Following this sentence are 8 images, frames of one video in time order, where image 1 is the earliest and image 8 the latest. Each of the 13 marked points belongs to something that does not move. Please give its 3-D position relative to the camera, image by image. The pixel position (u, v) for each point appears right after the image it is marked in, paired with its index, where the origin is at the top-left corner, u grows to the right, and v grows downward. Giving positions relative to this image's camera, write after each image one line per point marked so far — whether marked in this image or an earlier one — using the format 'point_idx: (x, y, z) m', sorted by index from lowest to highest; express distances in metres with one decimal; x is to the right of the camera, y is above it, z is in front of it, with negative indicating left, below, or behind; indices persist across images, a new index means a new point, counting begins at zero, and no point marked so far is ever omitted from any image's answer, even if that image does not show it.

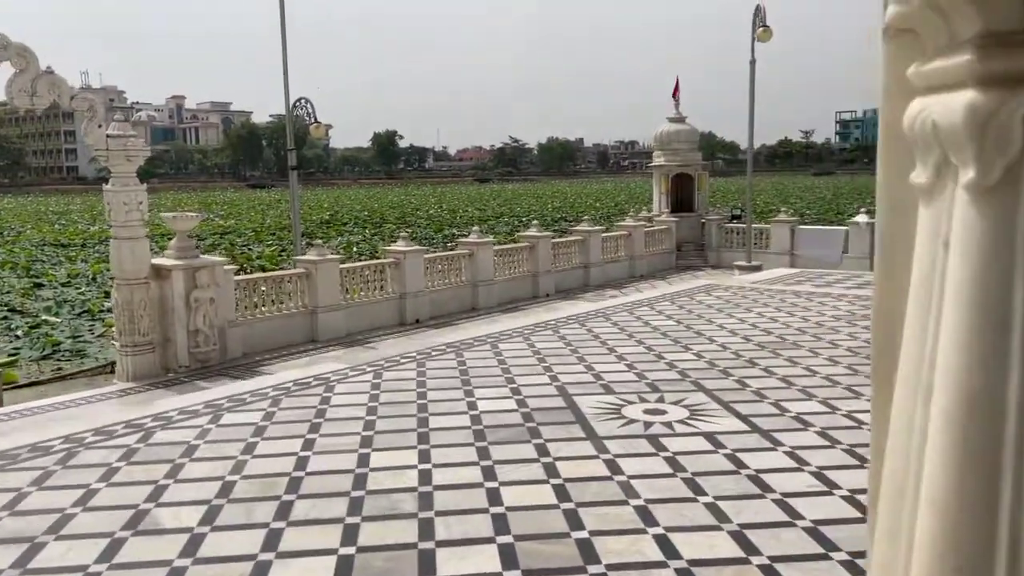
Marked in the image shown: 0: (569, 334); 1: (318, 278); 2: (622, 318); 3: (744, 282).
0: (+0.7, -0.5, +9.4) m
1: (-2.9, +0.2, +12.4) m
2: (+1.4, -0.4, +10.5) m
3: (+4.0, +0.1, +14.1) m
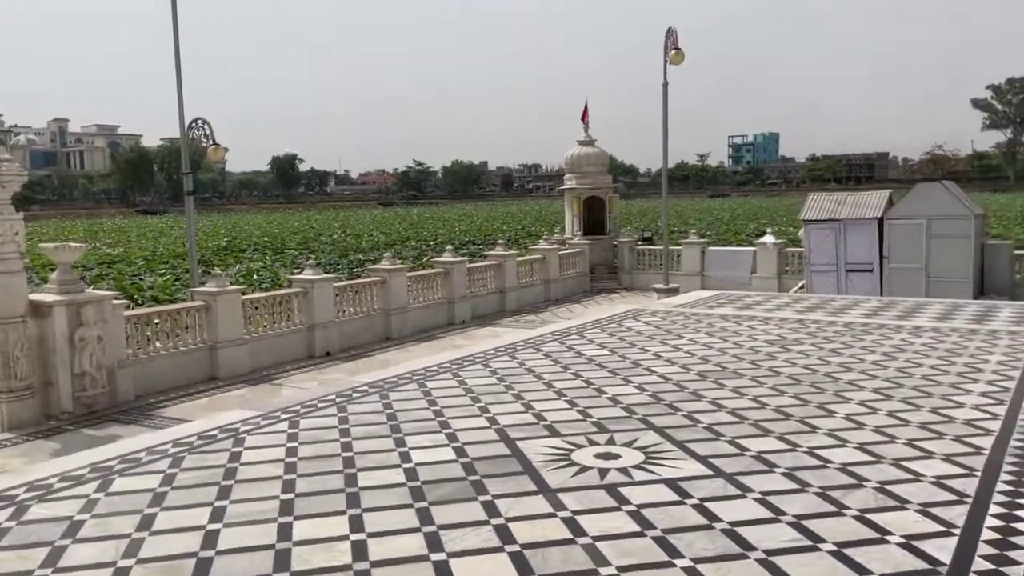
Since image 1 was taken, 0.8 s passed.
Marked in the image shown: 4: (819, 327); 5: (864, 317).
0: (-0.1, -0.9, +8.8) m
1: (-4.1, -0.3, +11.4) m
2: (+0.5, -0.7, +10.0) m
3: (+2.6, -0.3, +13.9) m
4: (+4.1, -0.5, +11.1) m
5: (+5.2, -0.4, +12.2) m
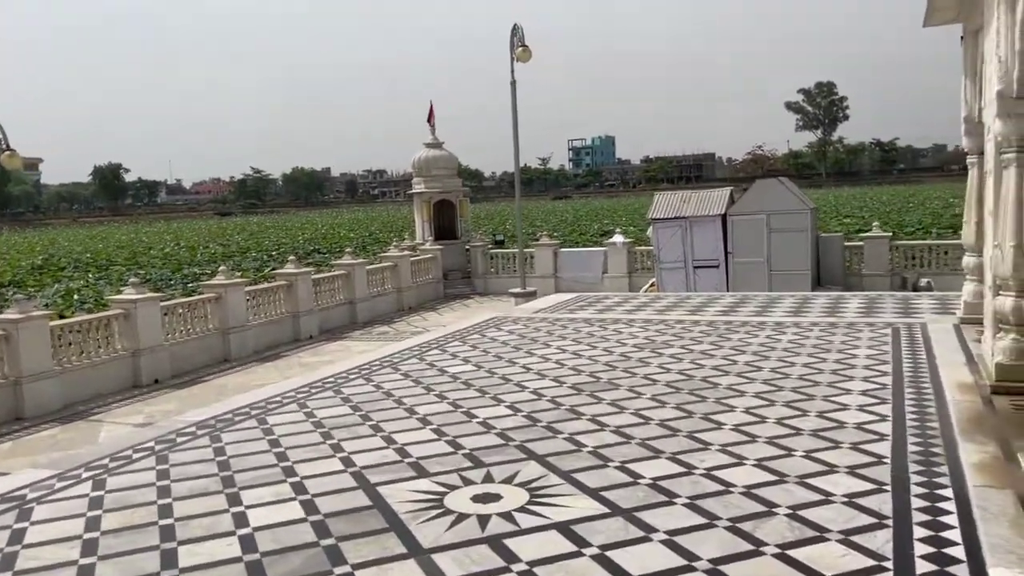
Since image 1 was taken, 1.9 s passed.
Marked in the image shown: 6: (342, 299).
0: (-1.5, -1.0, +7.8) m
1: (-5.9, -0.7, +9.6) m
2: (-1.1, -0.9, +9.1) m
3: (+0.3, -0.4, +13.3) m
4: (+2.3, -0.5, +10.8) m
5: (+3.1, -0.4, +12.1) m
6: (-3.9, -0.3, +18.9) m
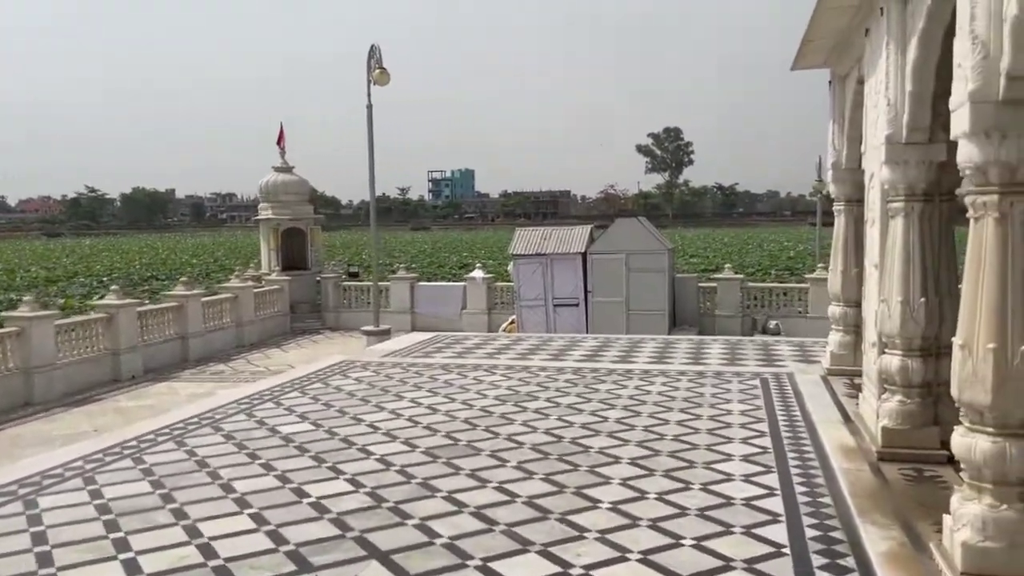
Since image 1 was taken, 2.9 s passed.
0: (-2.8, -1.4, +6.4) m
1: (-7.4, -1.0, +7.5) m
2: (-2.6, -1.3, +7.8) m
3: (-2.0, -1.0, +12.2) m
4: (+0.4, -1.0, +10.0) m
5: (+1.1, -1.0, +11.5) m
6: (-7.0, -1.0, +16.9) m
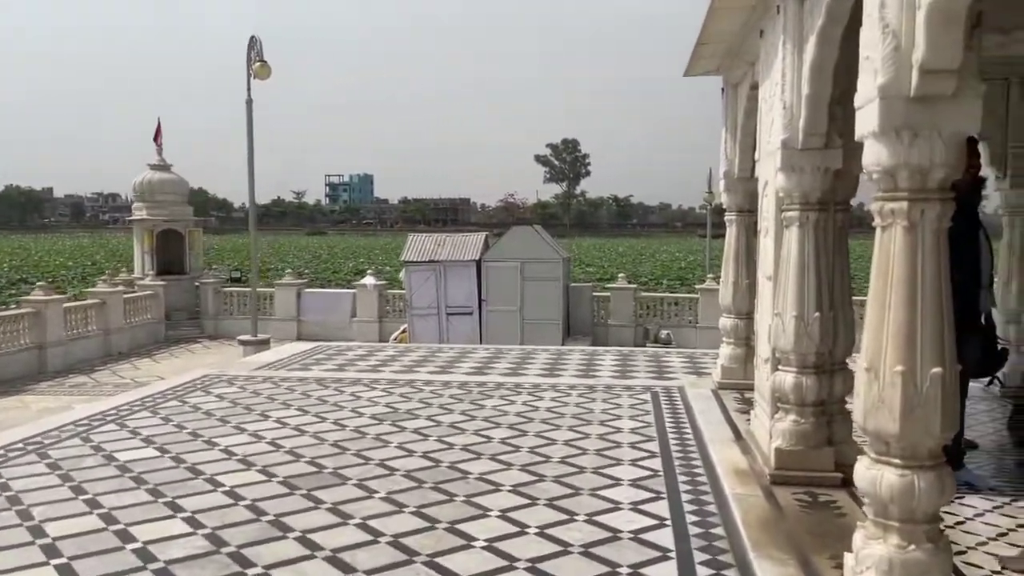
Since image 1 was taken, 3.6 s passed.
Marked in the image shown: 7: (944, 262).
0: (-3.7, -1.4, +5.4) m
1: (-8.3, -1.0, +5.9) m
2: (-3.7, -1.3, +6.8) m
3: (-3.6, -1.1, +11.2) m
4: (-0.9, -1.1, +9.4) m
5: (-0.5, -1.1, +11.0) m
6: (-9.1, -1.1, +15.3) m
7: (+1.8, +0.1, +3.4) m
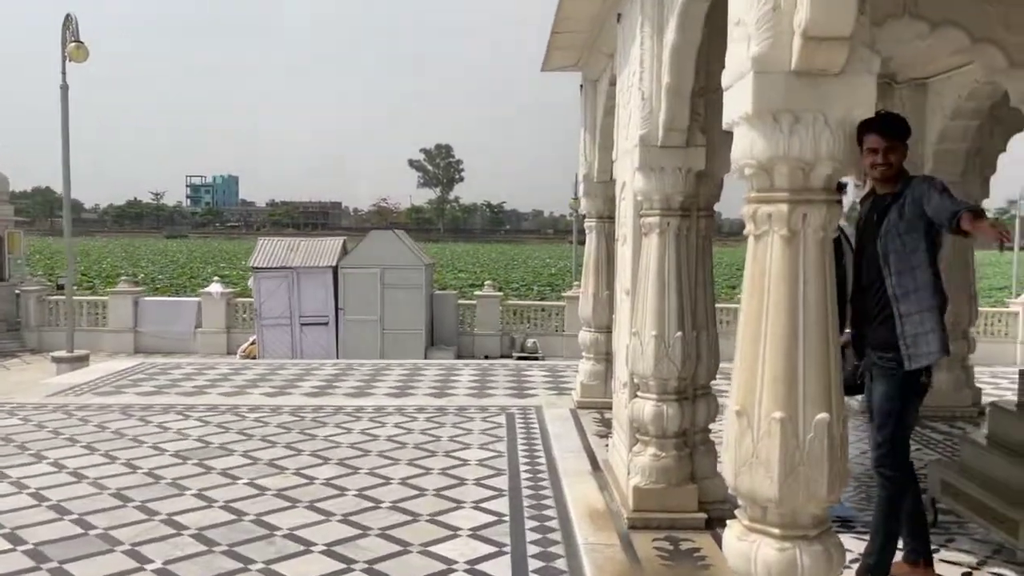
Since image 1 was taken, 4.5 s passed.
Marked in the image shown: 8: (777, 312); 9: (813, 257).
0: (-4.6, -1.5, +3.9) m
1: (-9.3, -1.1, +3.7) m
2: (-4.8, -1.4, +5.2) m
3: (-5.4, -1.2, +9.6) m
4: (-2.5, -1.2, +8.3) m
5: (-2.3, -1.2, +9.9) m
6: (-11.6, -1.2, +12.9) m
7: (+1.0, 0.0, +2.7) m
8: (+0.9, -0.1, +2.7) m
9: (+1.0, +0.1, +2.7) m
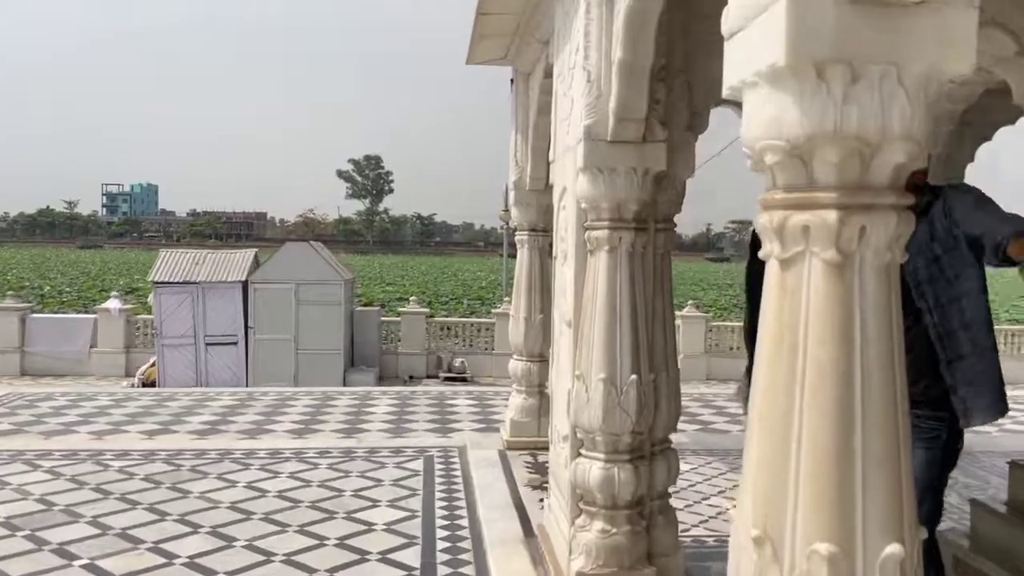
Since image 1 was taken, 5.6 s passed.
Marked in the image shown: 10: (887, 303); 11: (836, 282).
0: (-5.0, -1.6, +2.4) m
1: (-9.6, -1.2, +1.8) m
2: (-5.3, -1.6, +3.7) m
3: (-6.2, -1.4, +8.1) m
4: (-3.2, -1.4, +6.9) m
5: (-3.2, -1.5, +8.6) m
6: (-12.6, -1.5, +10.8) m
7: (+0.8, -0.1, +1.7) m
8: (+0.6, -0.2, +1.7) m
9: (+0.7, 0.0, +1.7) m
10: (+0.8, 0.0, +1.7) m
11: (+0.7, 0.0, +1.7) m
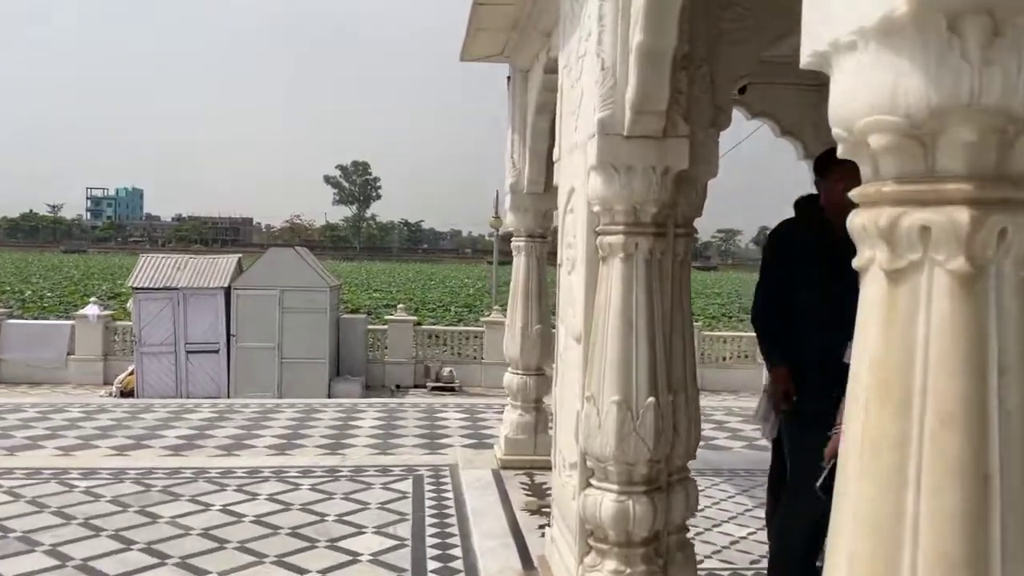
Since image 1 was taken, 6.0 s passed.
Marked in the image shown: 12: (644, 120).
0: (-4.9, -1.6, +1.9) m
1: (-9.6, -1.2, +1.3) m
2: (-5.3, -1.6, +3.2) m
3: (-6.3, -1.5, +7.6) m
4: (-3.3, -1.5, +6.5) m
5: (-3.2, -1.5, +8.1) m
6: (-12.7, -1.5, +10.2) m
7: (+0.8, -0.1, +1.3) m
8: (+0.7, -0.2, +1.3) m
9: (+0.8, 0.0, +1.3) m
10: (+0.8, -0.1, +1.3) m
11: (+0.7, 0.0, +1.3) m
12: (+0.5, +0.7, +3.3) m
